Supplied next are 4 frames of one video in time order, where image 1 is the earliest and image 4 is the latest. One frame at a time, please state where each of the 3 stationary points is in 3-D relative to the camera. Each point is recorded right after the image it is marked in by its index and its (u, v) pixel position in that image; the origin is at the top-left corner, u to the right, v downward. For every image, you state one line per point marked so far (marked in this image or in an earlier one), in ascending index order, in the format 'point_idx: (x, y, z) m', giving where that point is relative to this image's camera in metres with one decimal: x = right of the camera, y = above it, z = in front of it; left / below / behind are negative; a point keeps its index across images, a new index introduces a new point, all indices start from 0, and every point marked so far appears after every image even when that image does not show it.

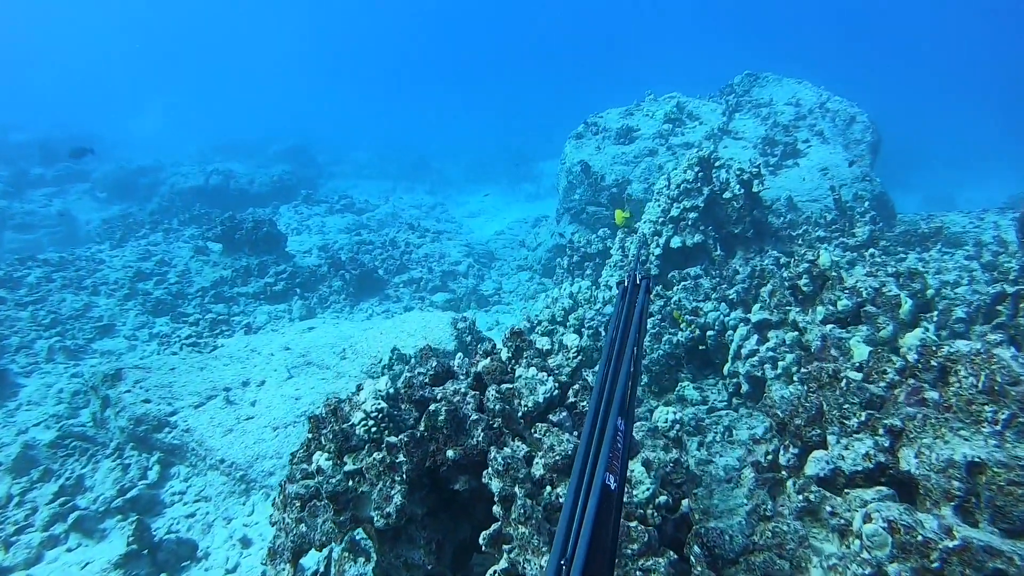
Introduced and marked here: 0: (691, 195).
0: (+2.3, +1.2, +9.6) m
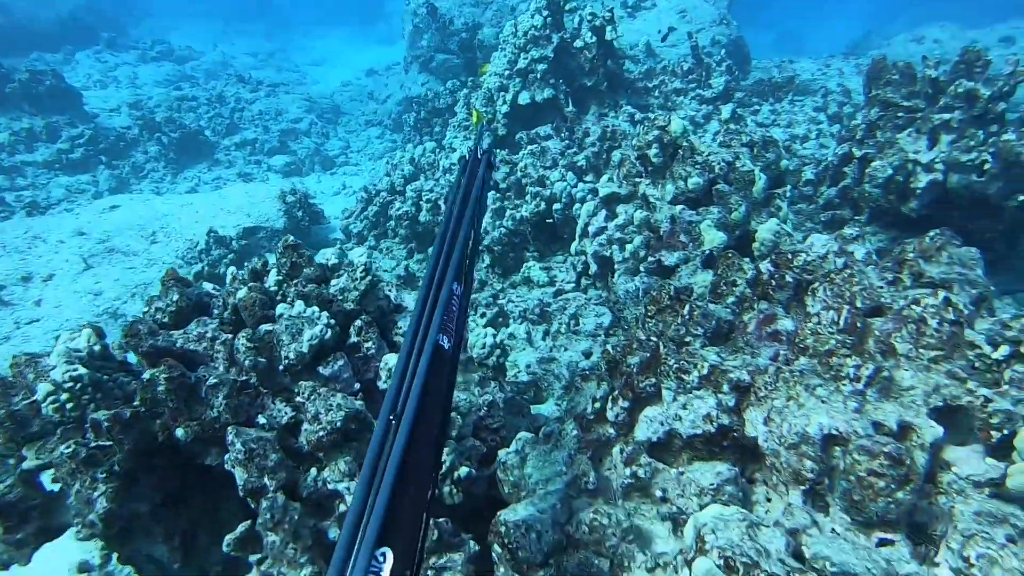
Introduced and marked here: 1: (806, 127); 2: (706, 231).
0: (+0.3, +2.8, +8.6) m
1: (+3.0, +1.6, +7.6) m
2: (+1.0, +0.3, +3.9) m
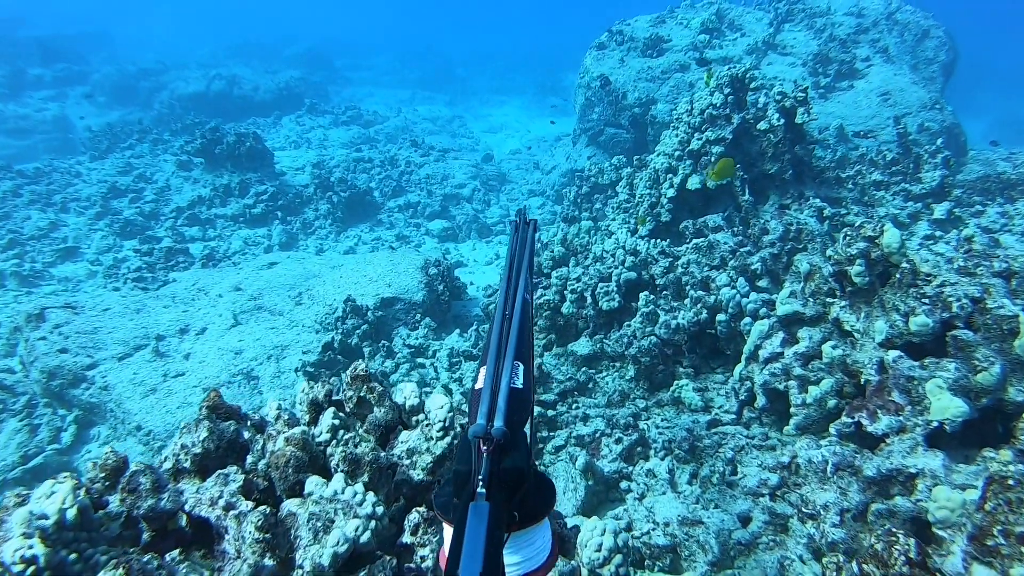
0: (+2.1, +1.7, +7.7) m
1: (+4.4, +0.4, +6.1) m
2: (+1.6, -0.4, +2.8) m
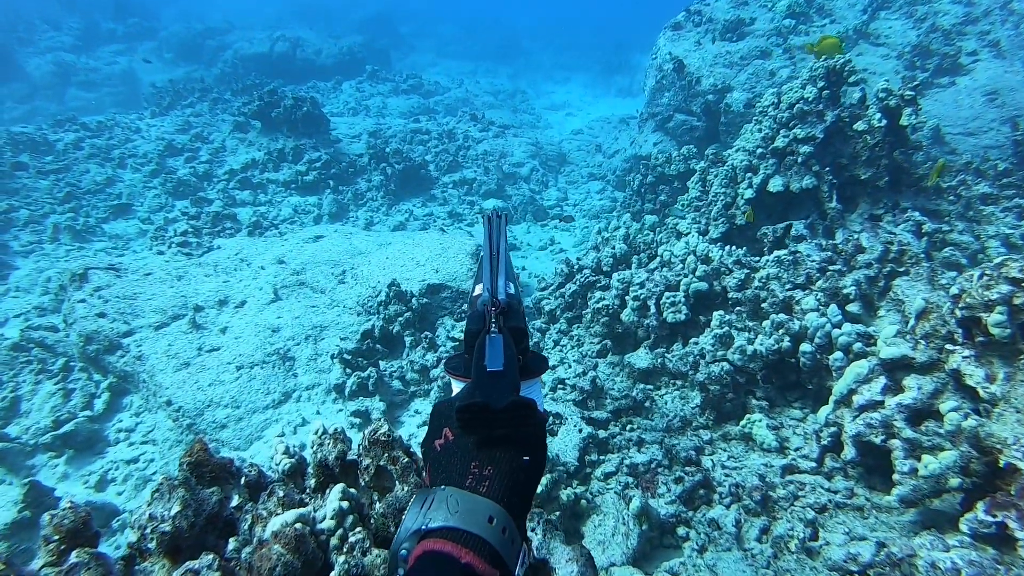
0: (+2.7, +1.6, +7.0) m
1: (+4.8, 0.0, +5.3) m
2: (+1.7, -0.6, +2.1) m
